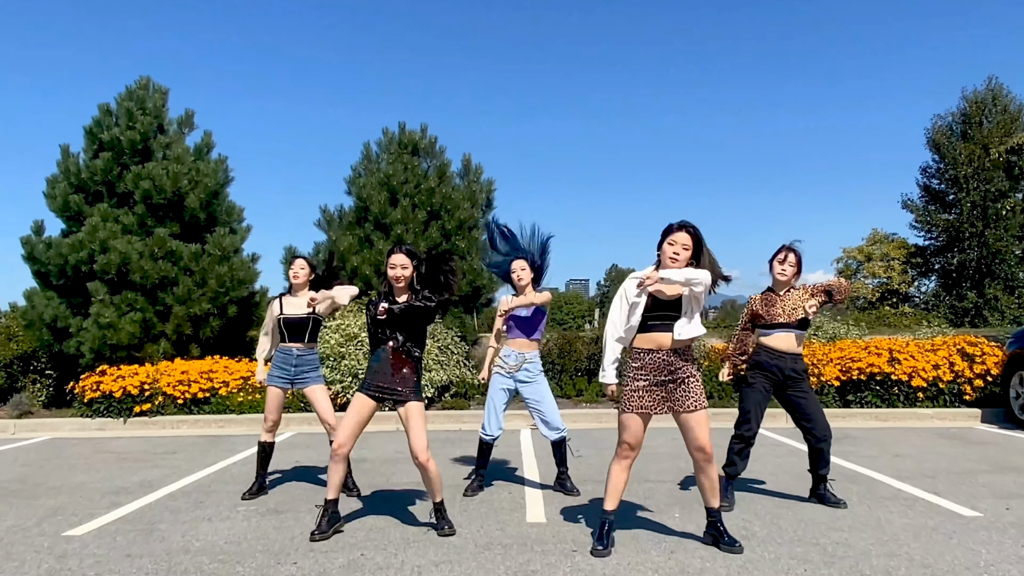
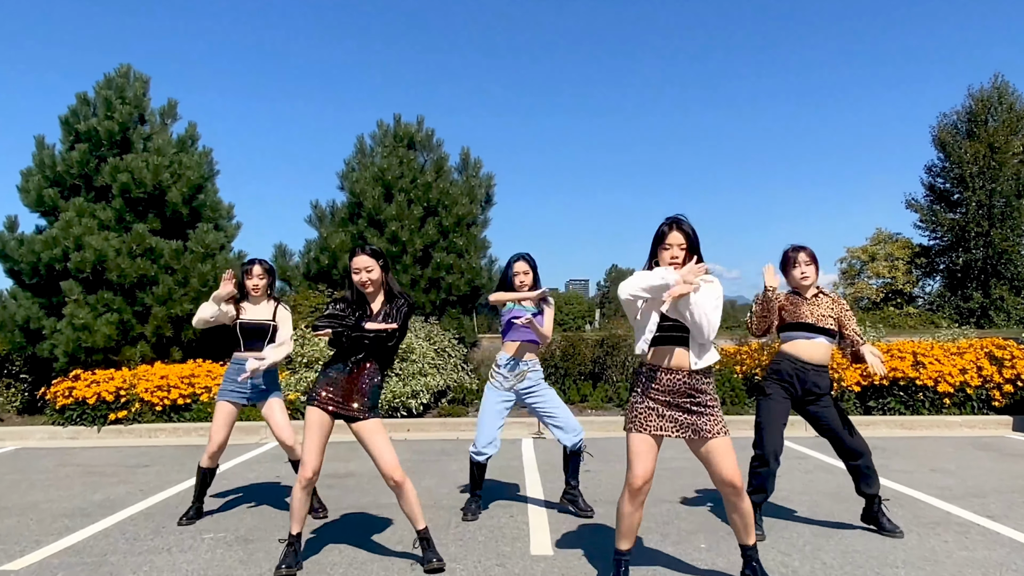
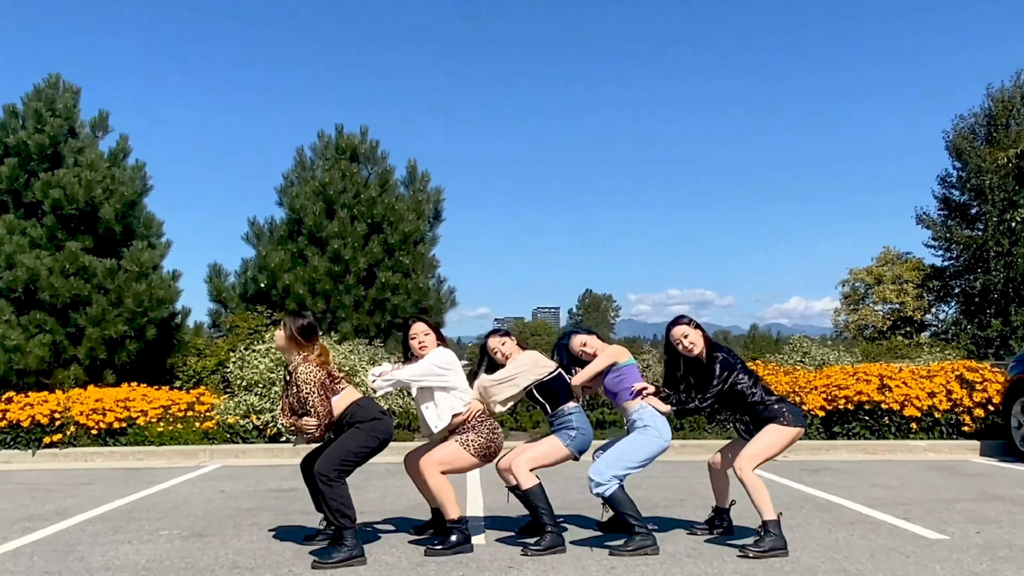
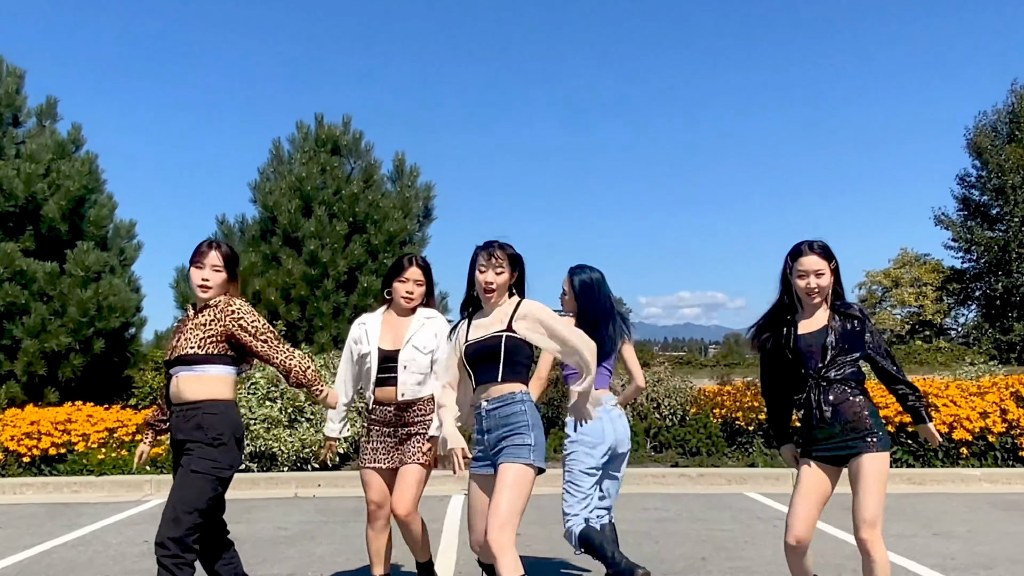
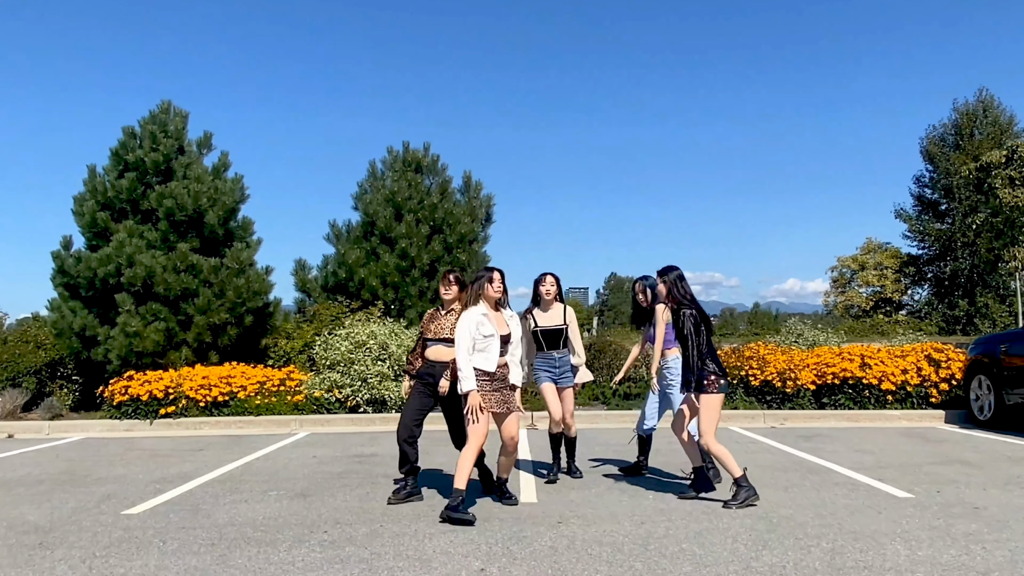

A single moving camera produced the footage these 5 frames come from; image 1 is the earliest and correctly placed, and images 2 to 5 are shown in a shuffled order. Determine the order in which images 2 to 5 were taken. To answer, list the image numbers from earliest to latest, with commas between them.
2, 5, 3, 4
